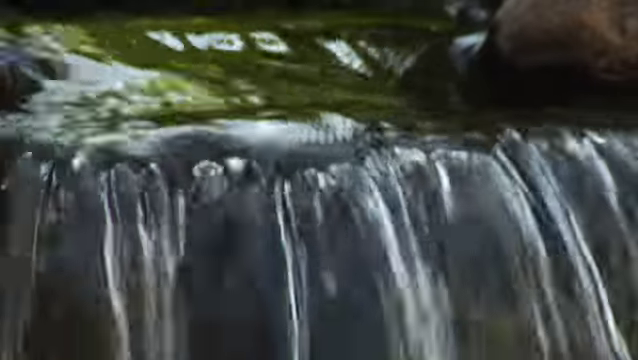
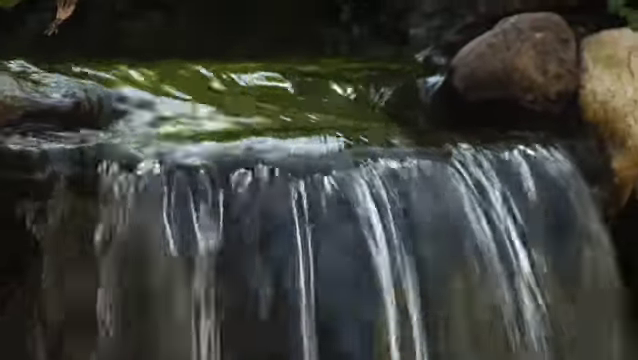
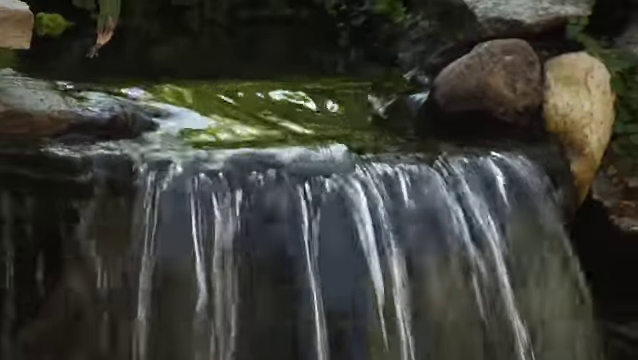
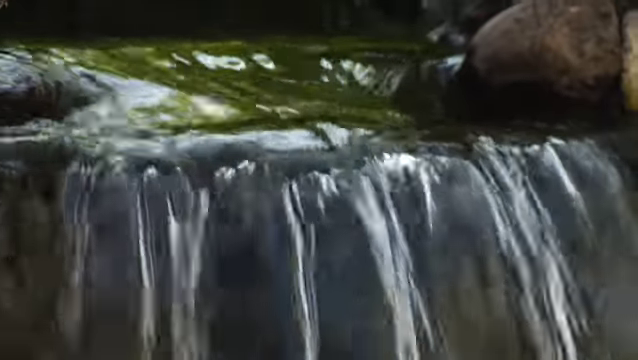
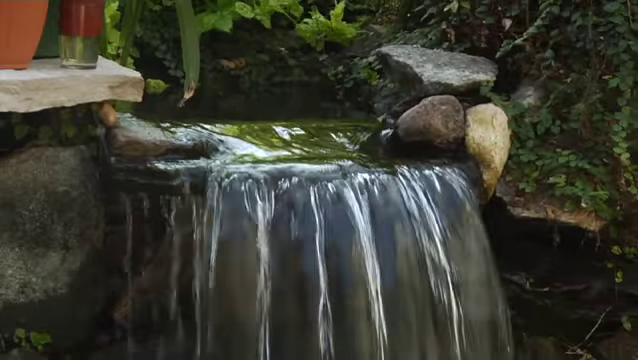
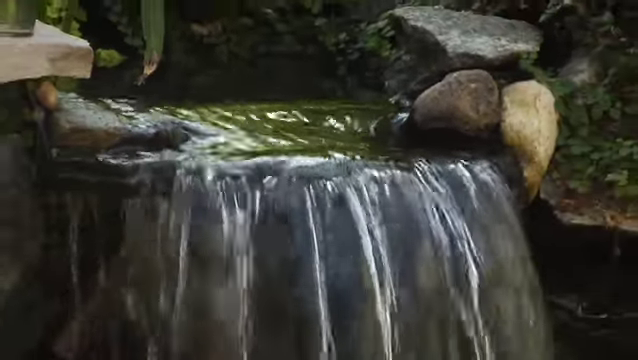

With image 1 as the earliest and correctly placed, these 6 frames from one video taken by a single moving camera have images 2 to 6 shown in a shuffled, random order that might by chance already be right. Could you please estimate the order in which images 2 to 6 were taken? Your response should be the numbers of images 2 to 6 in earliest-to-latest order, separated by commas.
4, 2, 3, 6, 5
